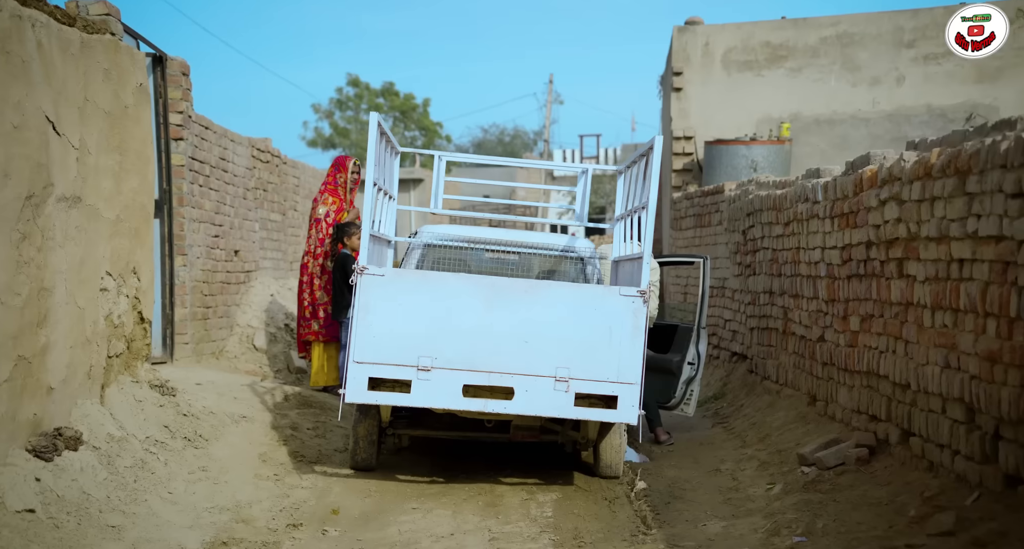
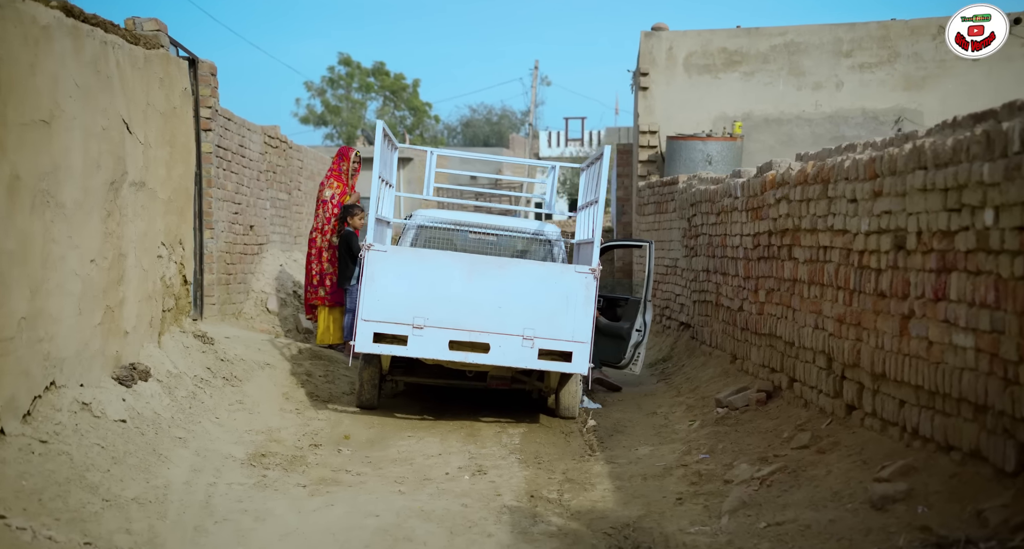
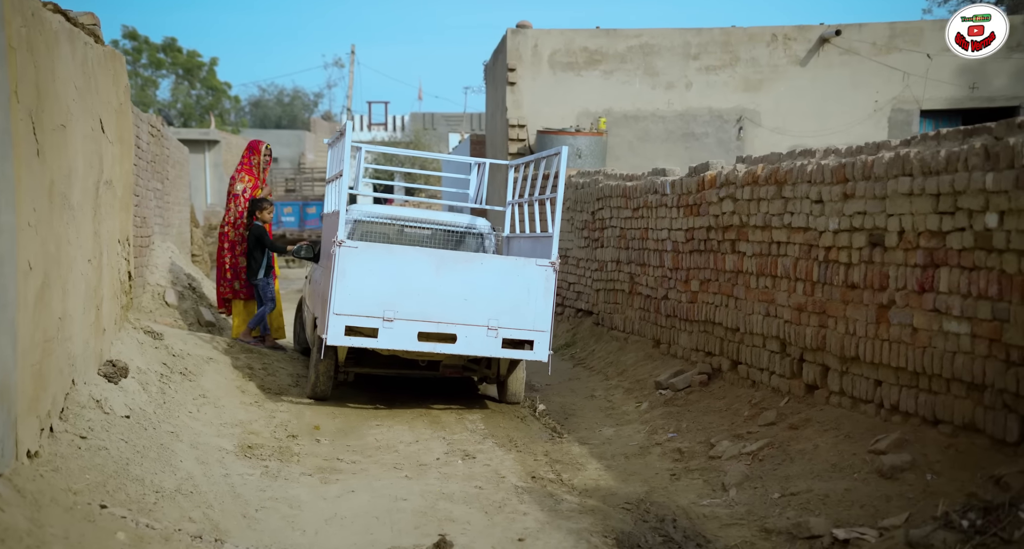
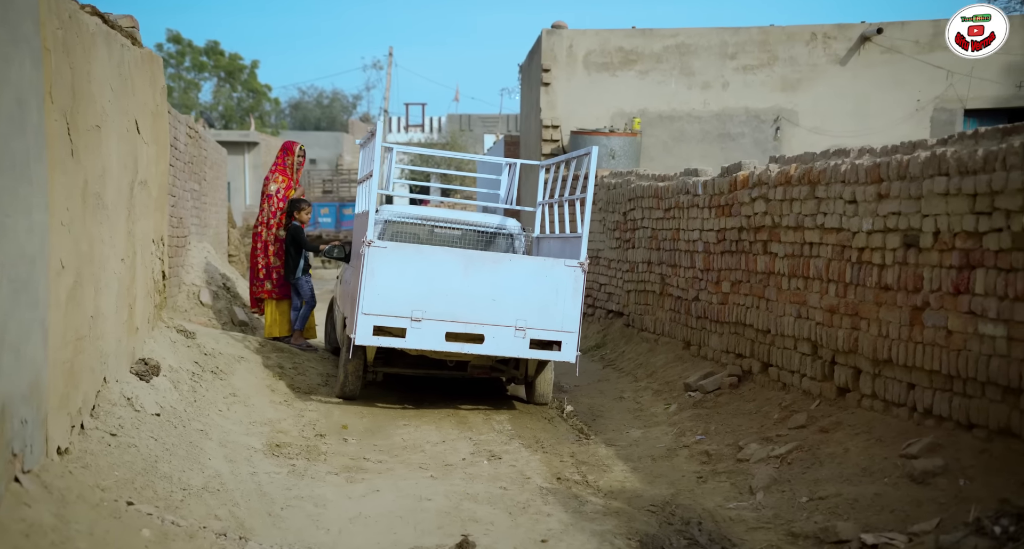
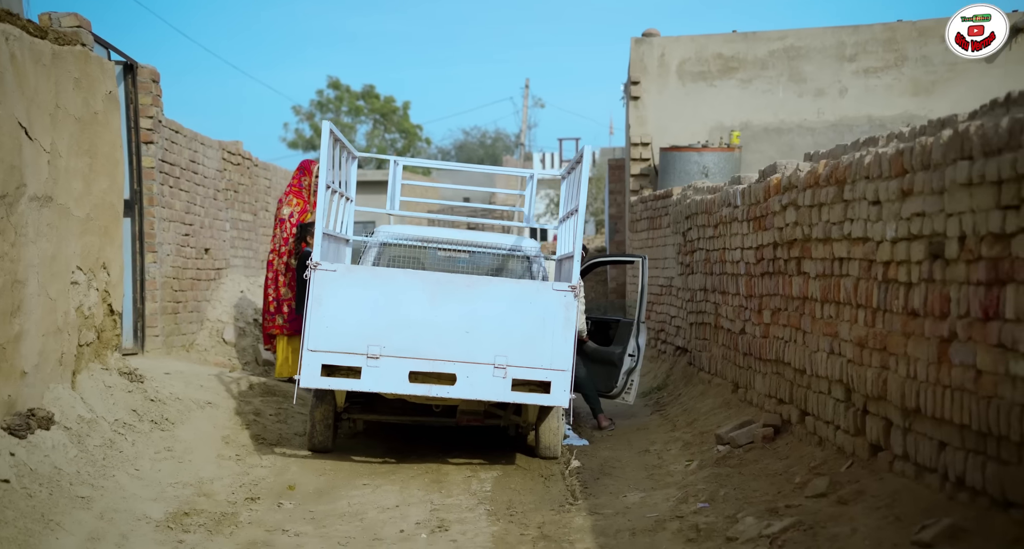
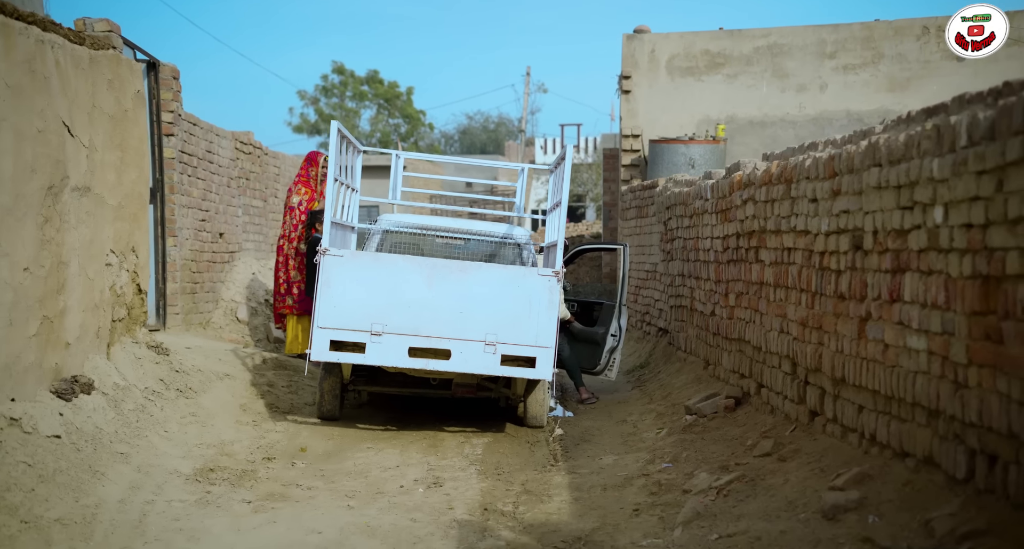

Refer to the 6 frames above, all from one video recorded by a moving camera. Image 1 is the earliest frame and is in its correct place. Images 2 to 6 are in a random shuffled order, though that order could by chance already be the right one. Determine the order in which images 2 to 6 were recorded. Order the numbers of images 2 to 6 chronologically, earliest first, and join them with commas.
5, 6, 2, 4, 3
